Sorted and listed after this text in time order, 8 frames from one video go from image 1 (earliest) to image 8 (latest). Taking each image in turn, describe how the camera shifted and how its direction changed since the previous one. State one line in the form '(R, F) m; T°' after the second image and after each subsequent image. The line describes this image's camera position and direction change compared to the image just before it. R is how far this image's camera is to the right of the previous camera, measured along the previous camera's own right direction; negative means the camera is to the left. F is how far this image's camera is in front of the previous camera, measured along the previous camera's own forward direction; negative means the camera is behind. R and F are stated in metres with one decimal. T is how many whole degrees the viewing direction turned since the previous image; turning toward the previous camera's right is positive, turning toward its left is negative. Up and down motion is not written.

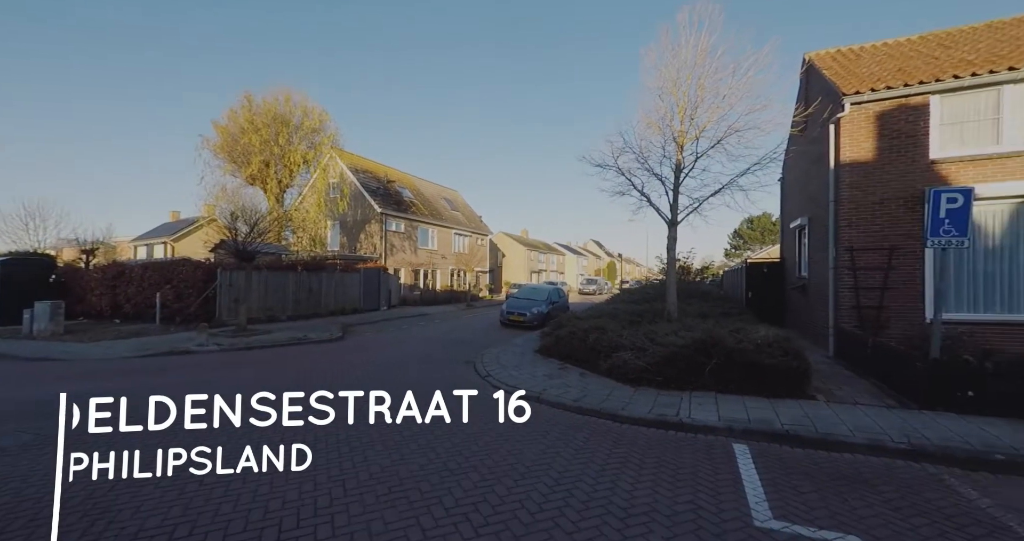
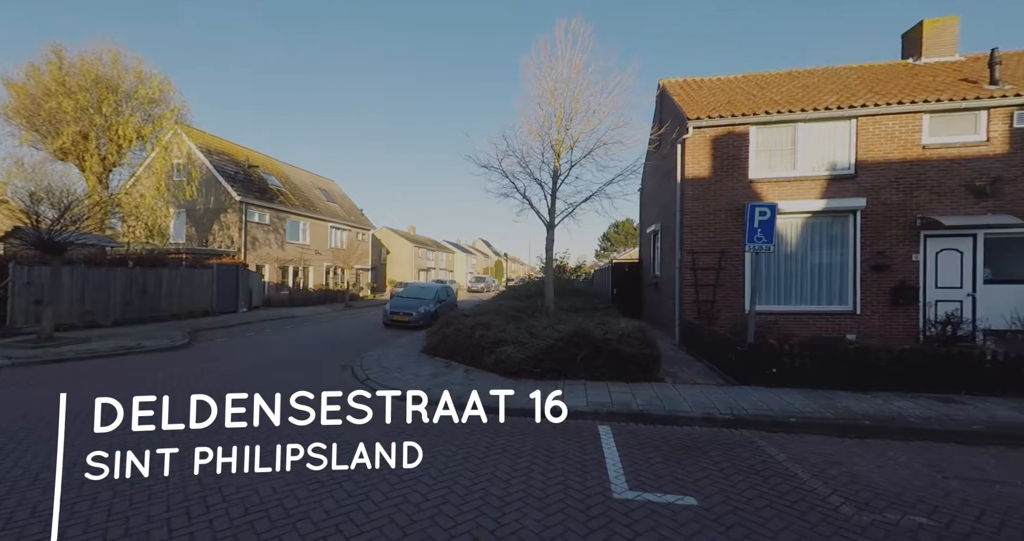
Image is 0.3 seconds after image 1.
(0.0, -0.3) m; +14°
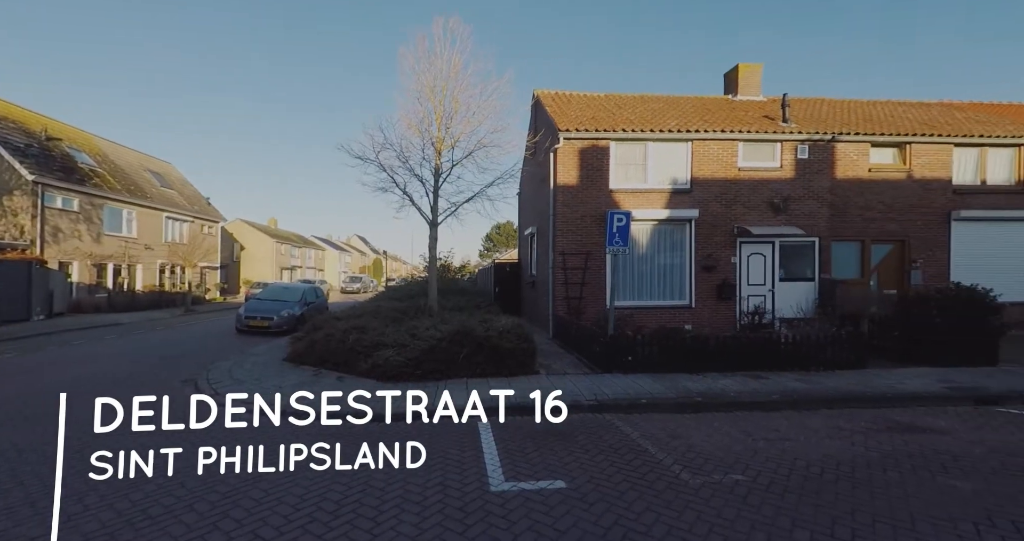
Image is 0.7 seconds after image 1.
(0.0, -0.2) m; +14°
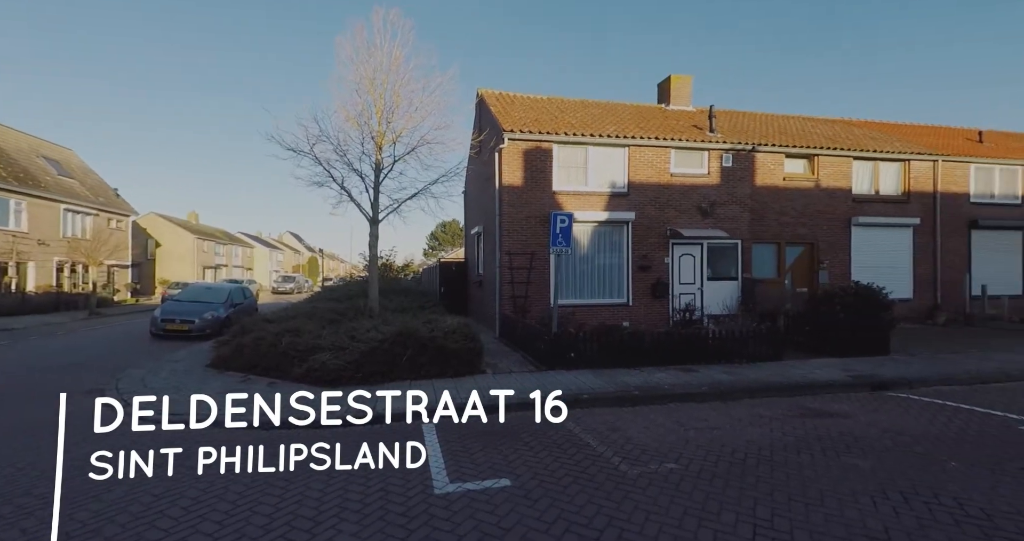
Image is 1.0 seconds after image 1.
(-0.1, -0.1) m; +7°
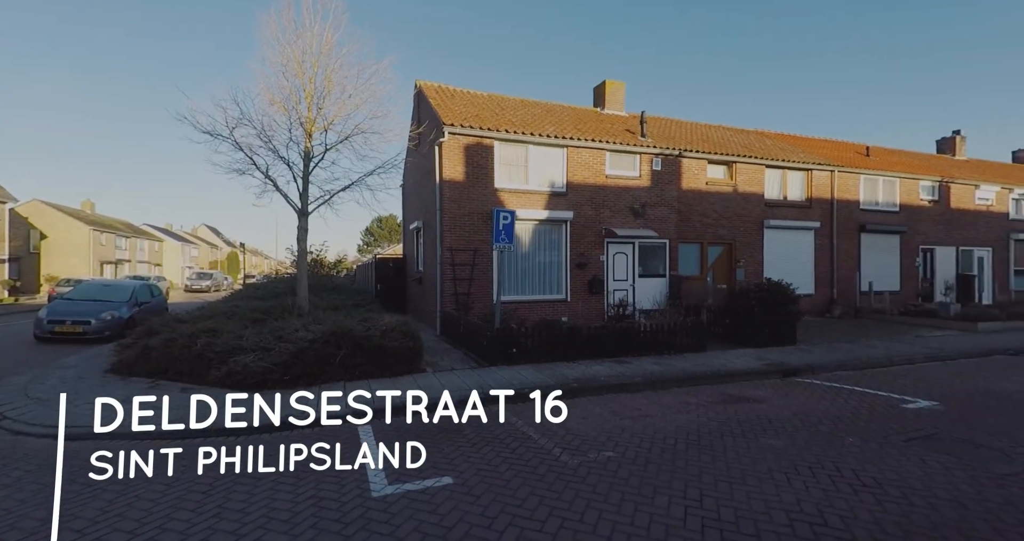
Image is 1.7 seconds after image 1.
(-0.2, -0.1) m; +8°
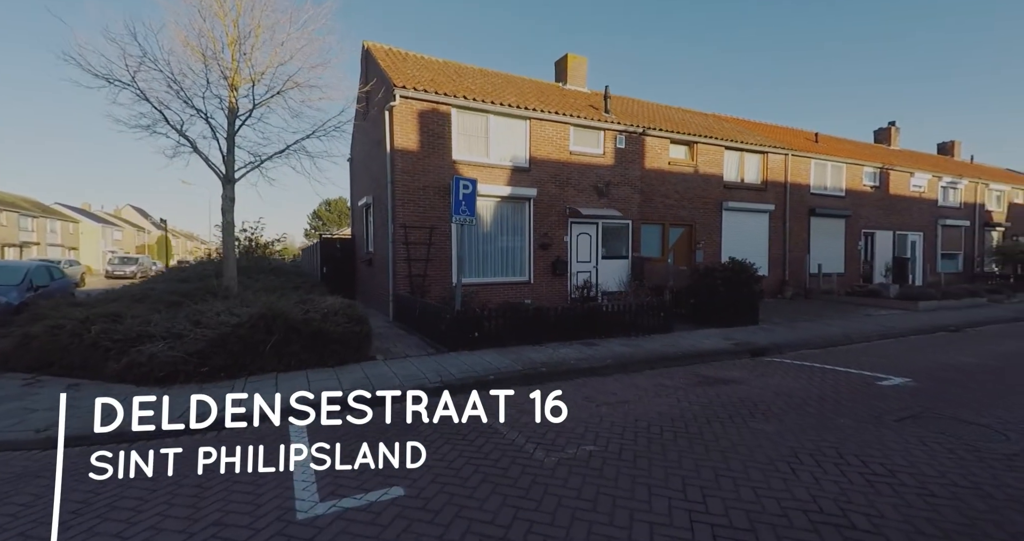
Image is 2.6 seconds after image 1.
(-0.2, +0.7) m; +6°
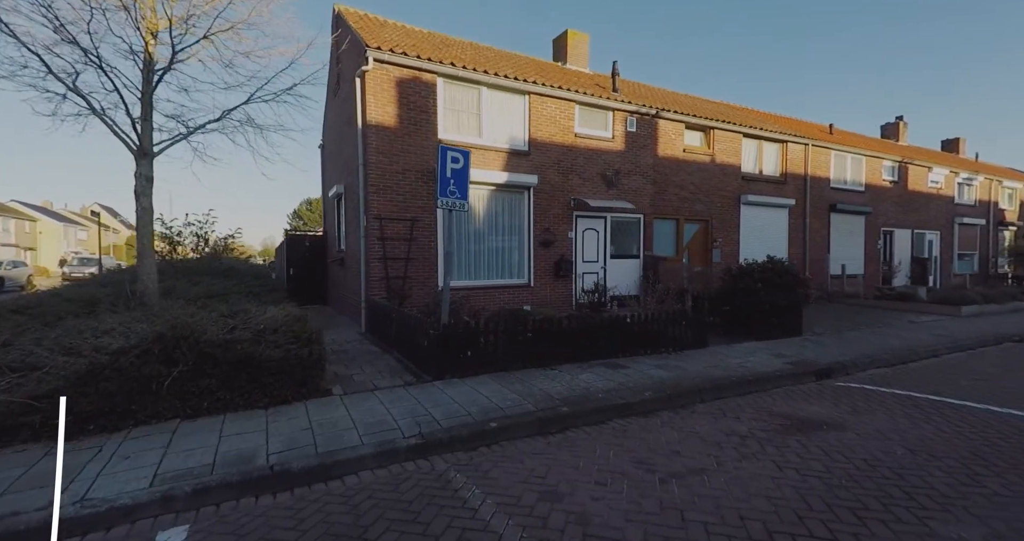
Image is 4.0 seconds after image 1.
(-0.2, +1.8) m; +2°
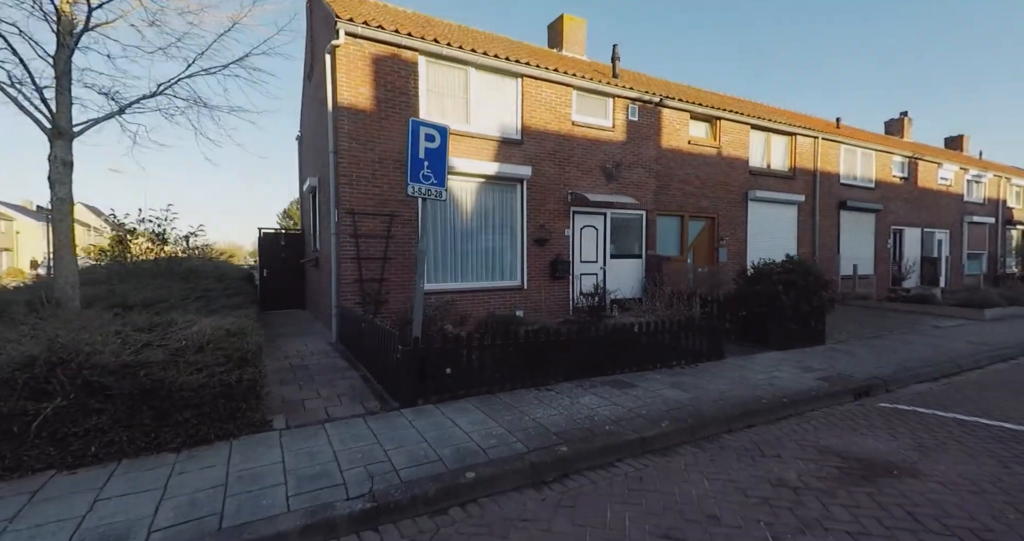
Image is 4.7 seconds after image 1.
(+0.1, +1.0) m; +1°
